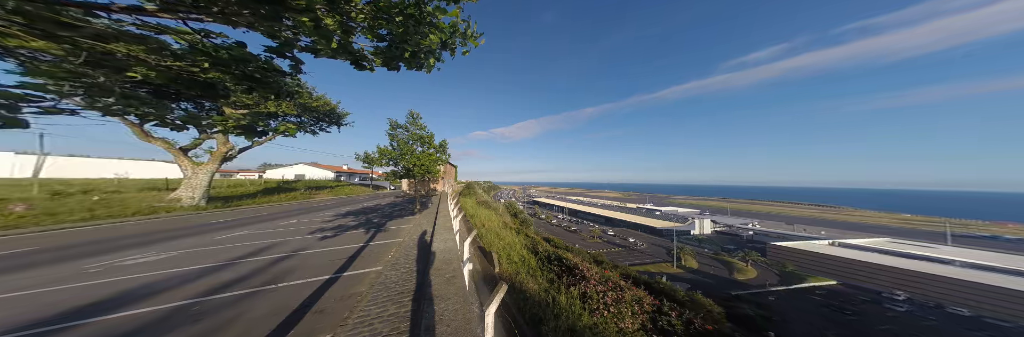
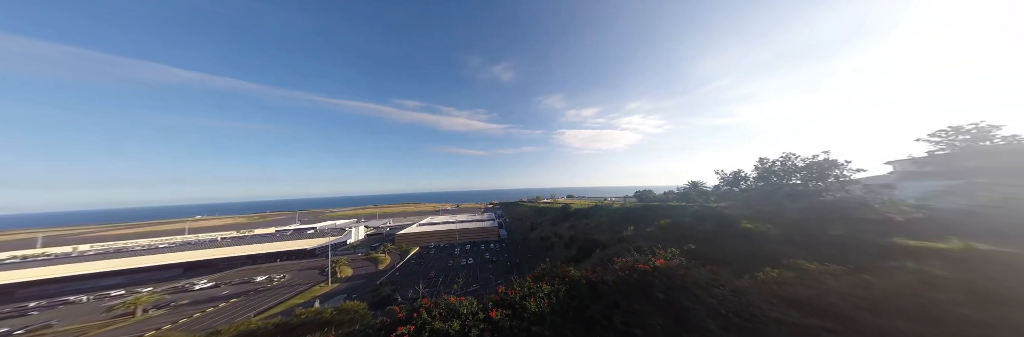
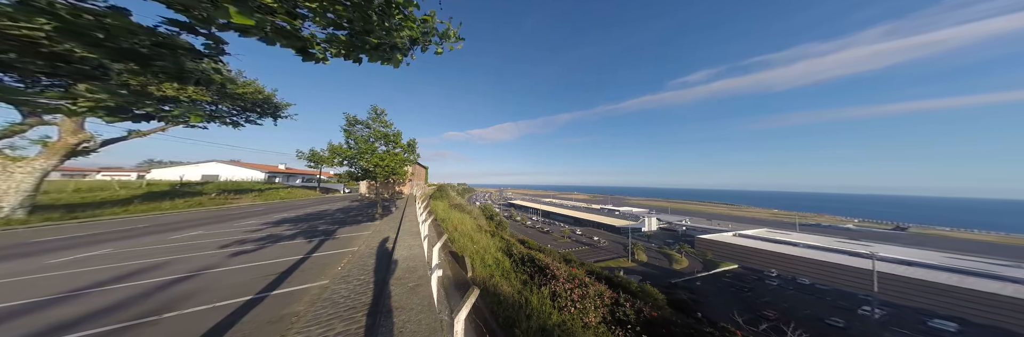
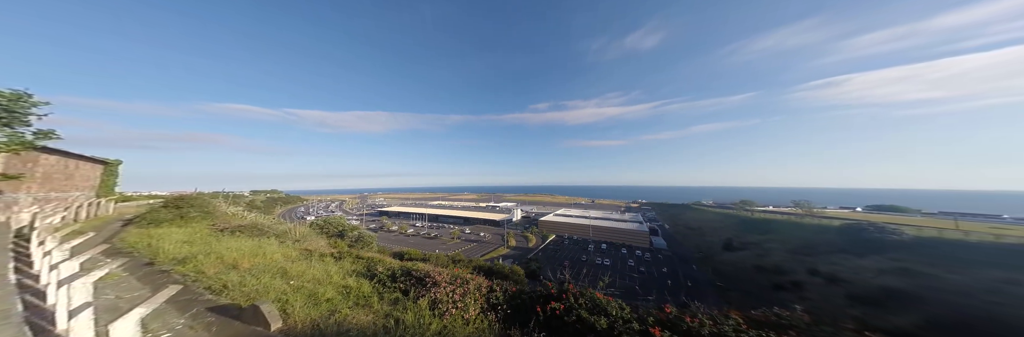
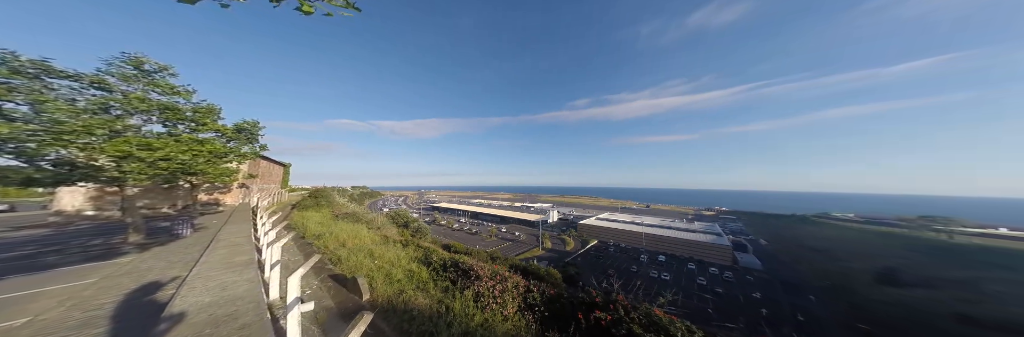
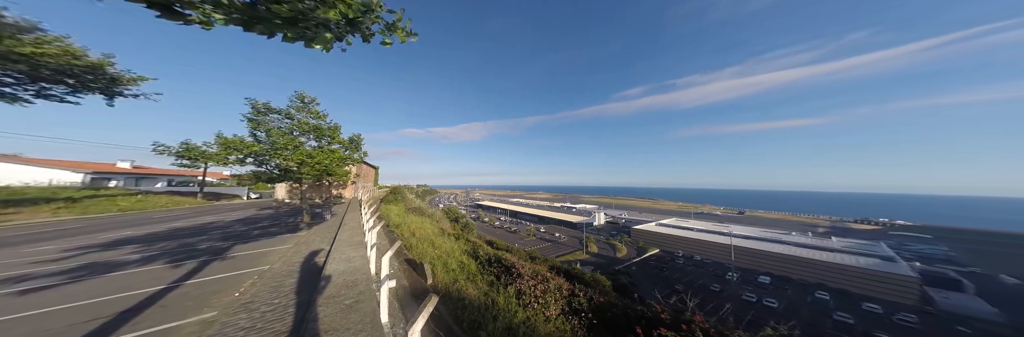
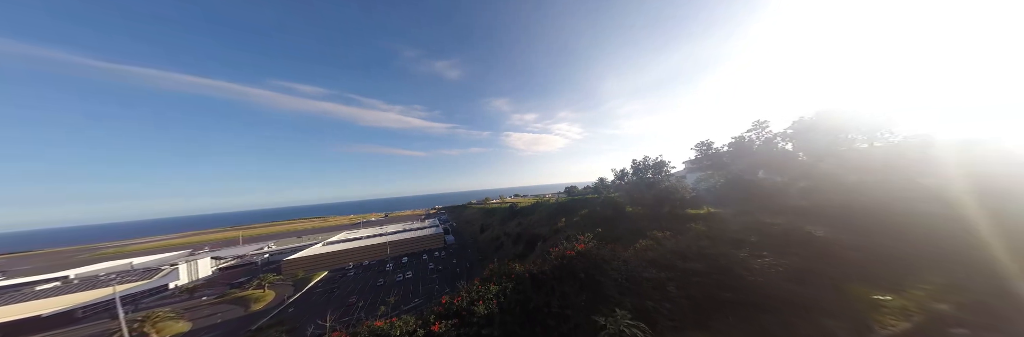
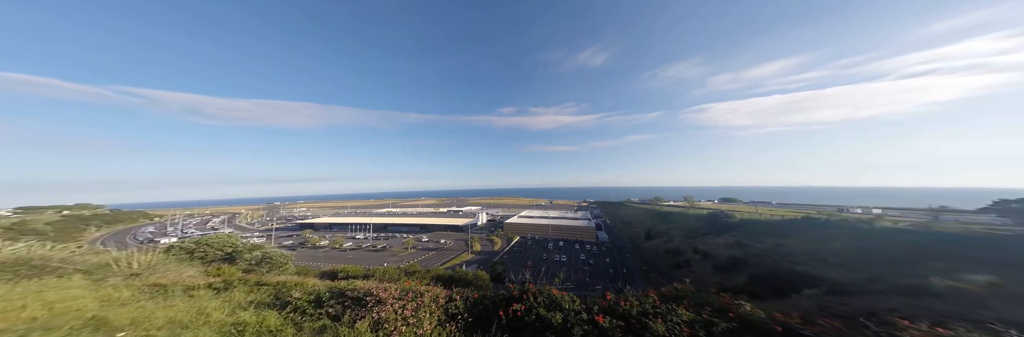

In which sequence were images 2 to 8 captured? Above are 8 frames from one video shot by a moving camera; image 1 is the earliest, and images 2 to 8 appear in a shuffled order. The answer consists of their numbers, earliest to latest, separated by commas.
3, 6, 5, 4, 8, 2, 7
